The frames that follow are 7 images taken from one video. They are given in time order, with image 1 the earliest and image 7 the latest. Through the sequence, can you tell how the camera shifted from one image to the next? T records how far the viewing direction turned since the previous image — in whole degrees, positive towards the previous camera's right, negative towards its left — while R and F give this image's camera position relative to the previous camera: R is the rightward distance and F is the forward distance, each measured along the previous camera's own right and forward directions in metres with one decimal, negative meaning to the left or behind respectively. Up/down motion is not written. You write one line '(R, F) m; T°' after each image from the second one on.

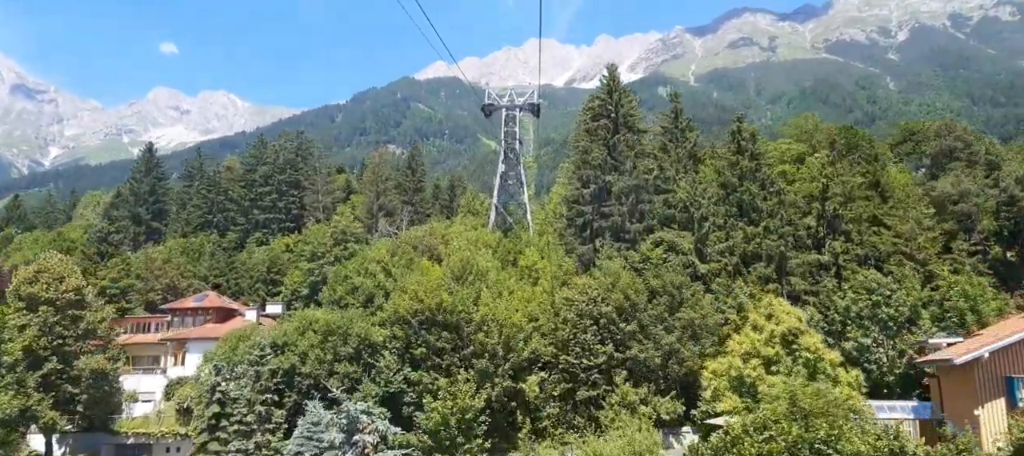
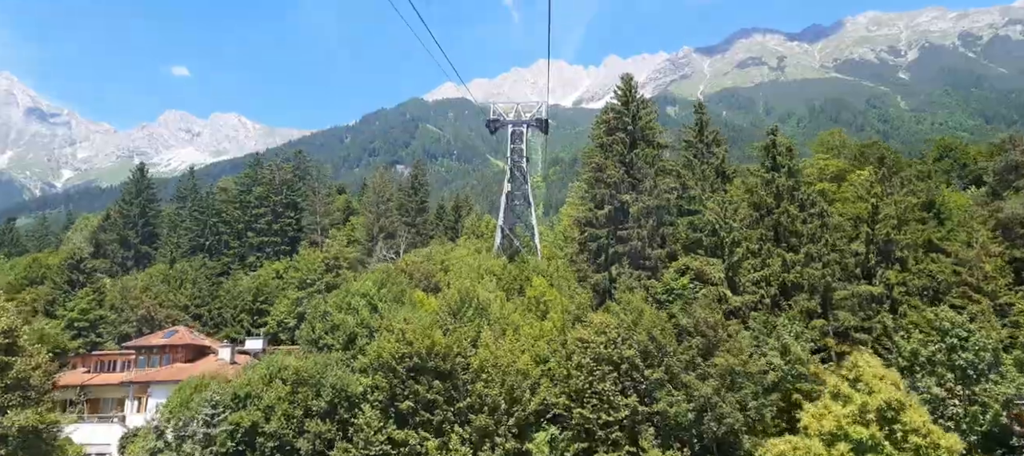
(+0.2, +4.7) m; -1°
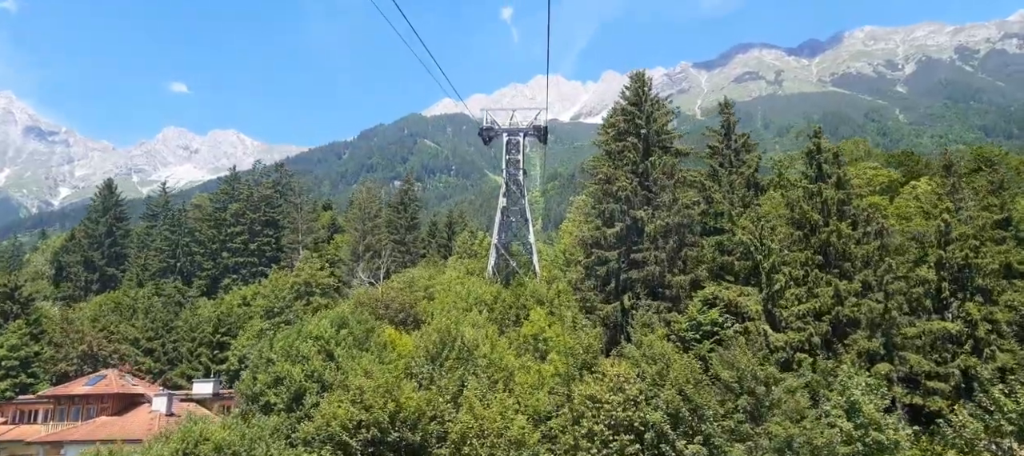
(+0.3, +6.3) m; 0°
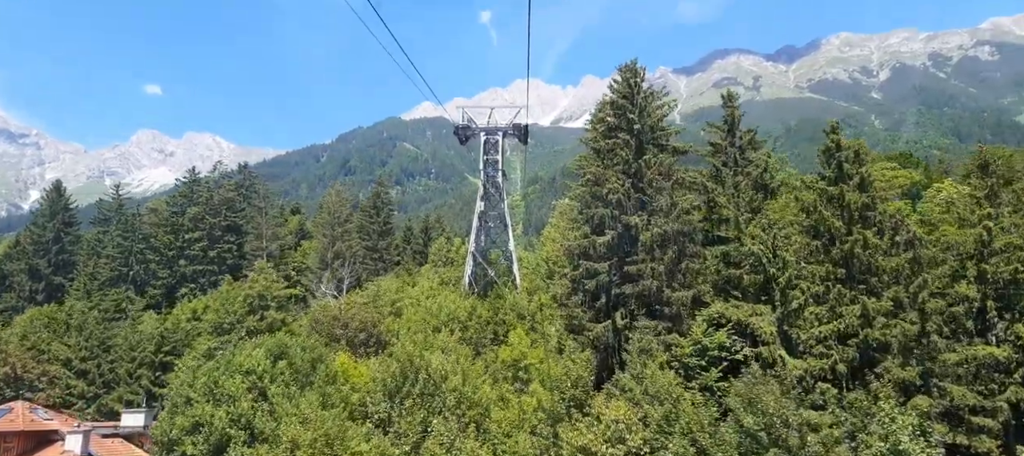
(+0.2, +4.3) m; +2°
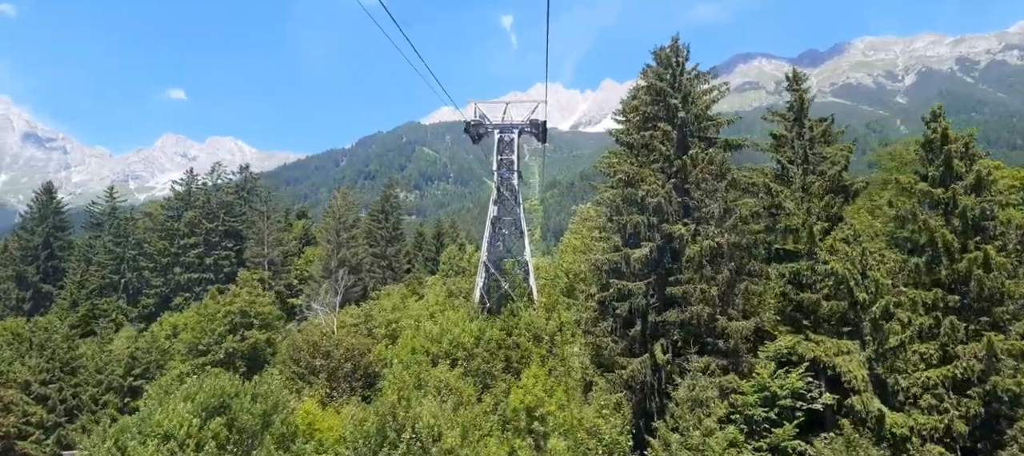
(+0.1, +5.5) m; -2°
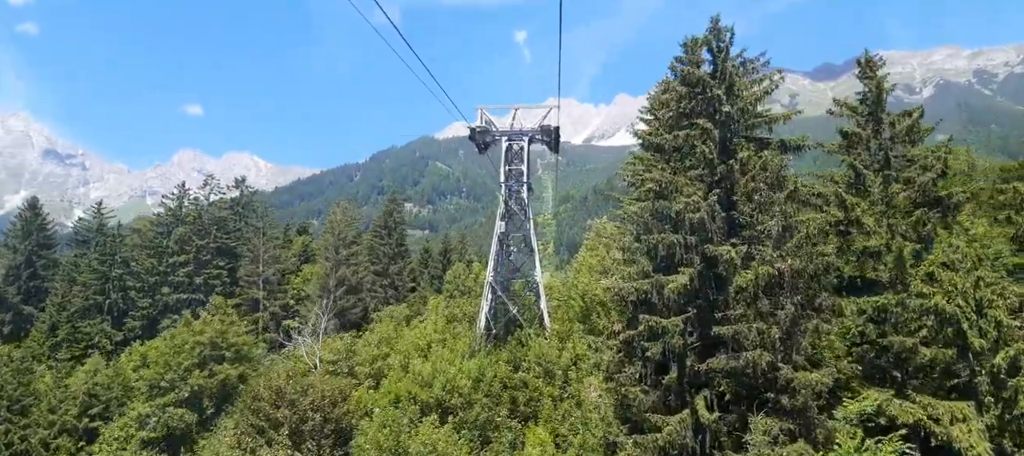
(+0.3, +4.8) m; -1°
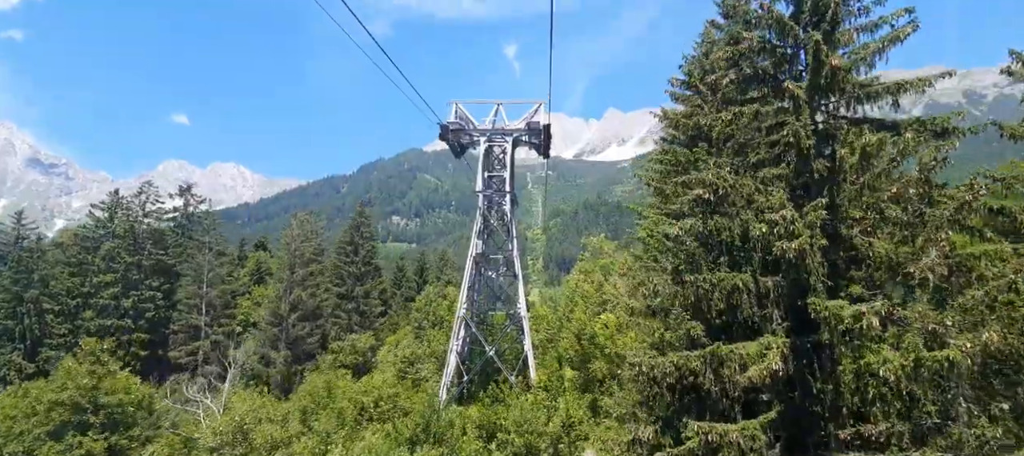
(+0.6, +8.3) m; +1°
